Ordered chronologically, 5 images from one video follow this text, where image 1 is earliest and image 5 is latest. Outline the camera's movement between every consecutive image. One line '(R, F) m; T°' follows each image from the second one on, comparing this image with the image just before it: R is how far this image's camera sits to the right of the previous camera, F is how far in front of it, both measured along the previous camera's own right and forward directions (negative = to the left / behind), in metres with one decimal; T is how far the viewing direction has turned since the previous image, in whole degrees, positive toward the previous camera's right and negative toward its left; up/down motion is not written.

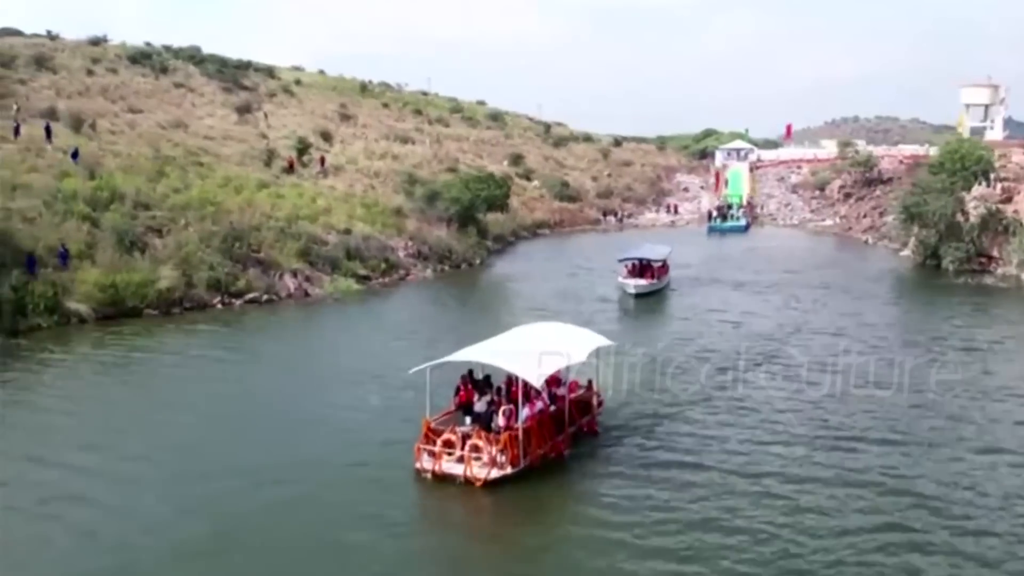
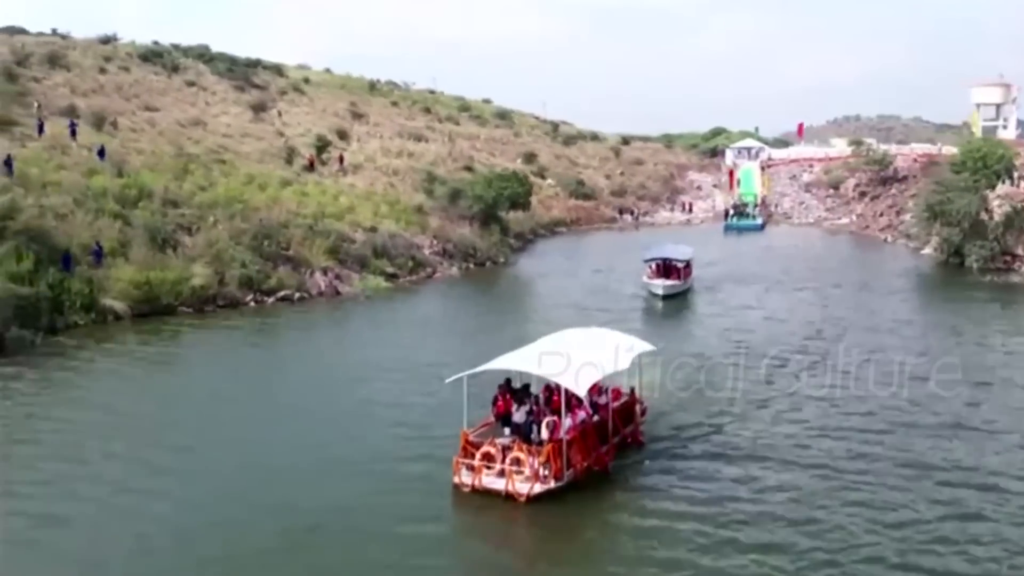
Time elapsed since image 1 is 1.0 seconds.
(-1.2, 0.0) m; 0°
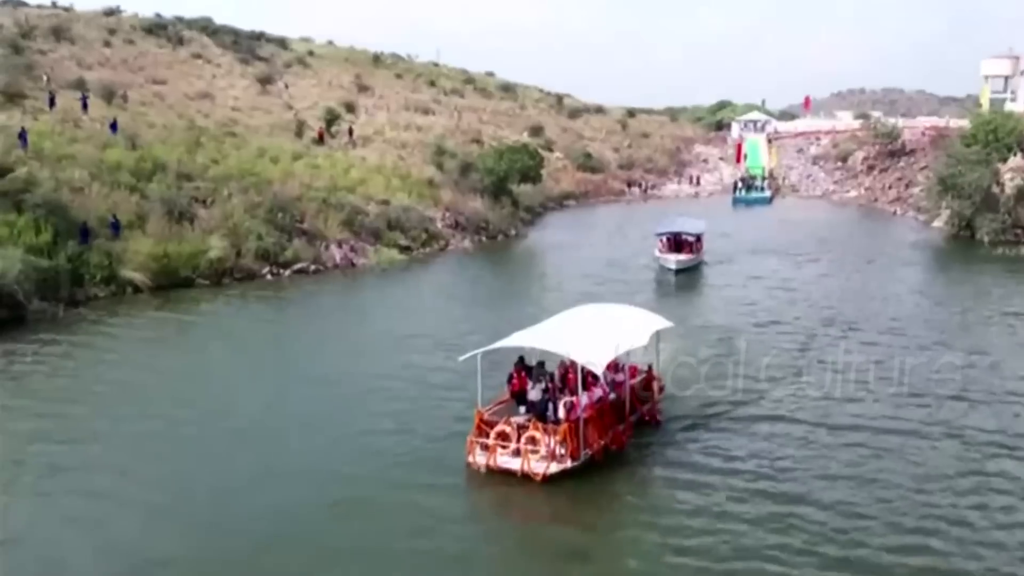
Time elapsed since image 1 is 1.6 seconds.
(-0.5, -0.2) m; 0°
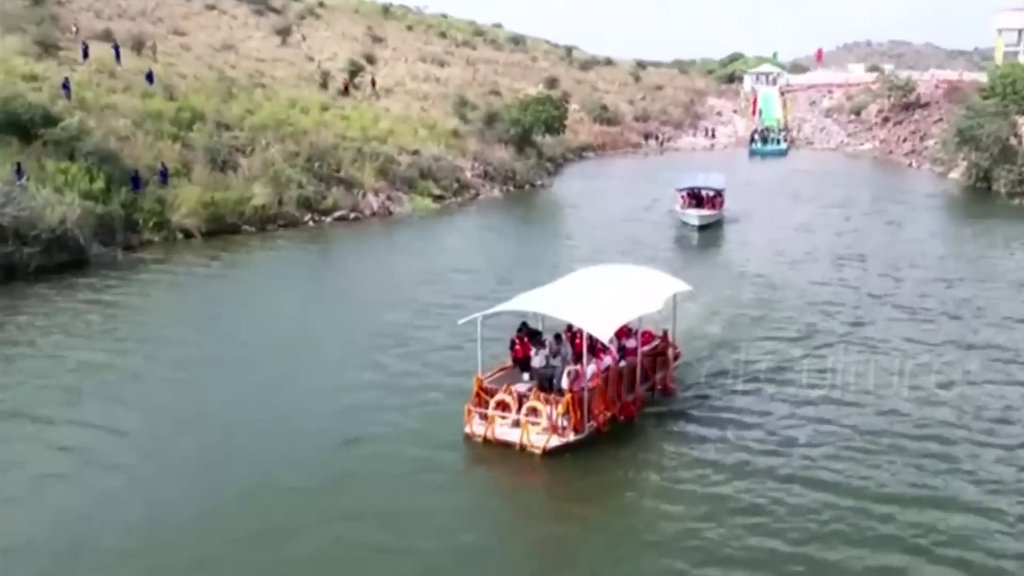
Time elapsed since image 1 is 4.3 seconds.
(-1.2, -1.3) m; 0°
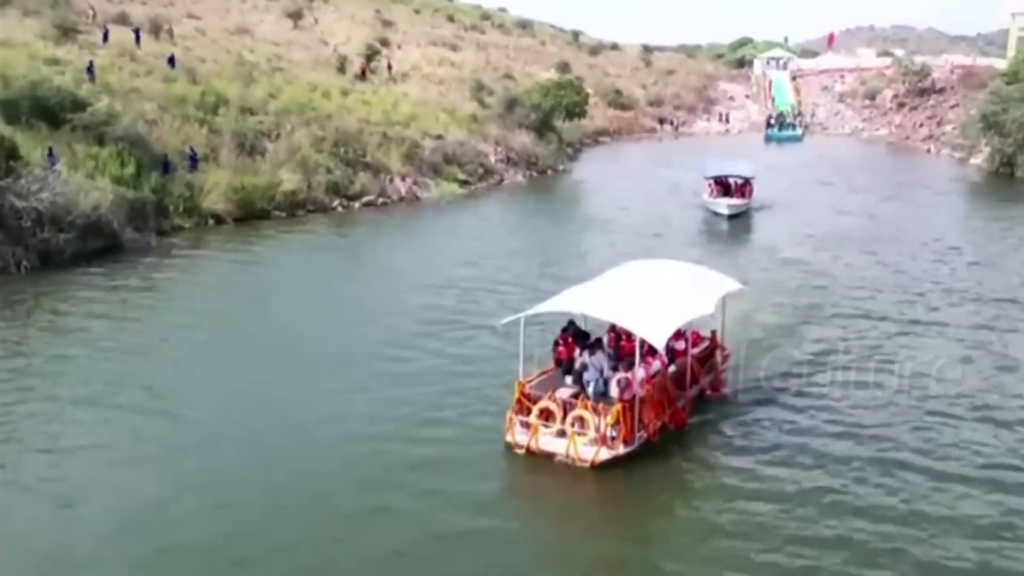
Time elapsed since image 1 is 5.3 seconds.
(-1.1, +0.2) m; 0°
